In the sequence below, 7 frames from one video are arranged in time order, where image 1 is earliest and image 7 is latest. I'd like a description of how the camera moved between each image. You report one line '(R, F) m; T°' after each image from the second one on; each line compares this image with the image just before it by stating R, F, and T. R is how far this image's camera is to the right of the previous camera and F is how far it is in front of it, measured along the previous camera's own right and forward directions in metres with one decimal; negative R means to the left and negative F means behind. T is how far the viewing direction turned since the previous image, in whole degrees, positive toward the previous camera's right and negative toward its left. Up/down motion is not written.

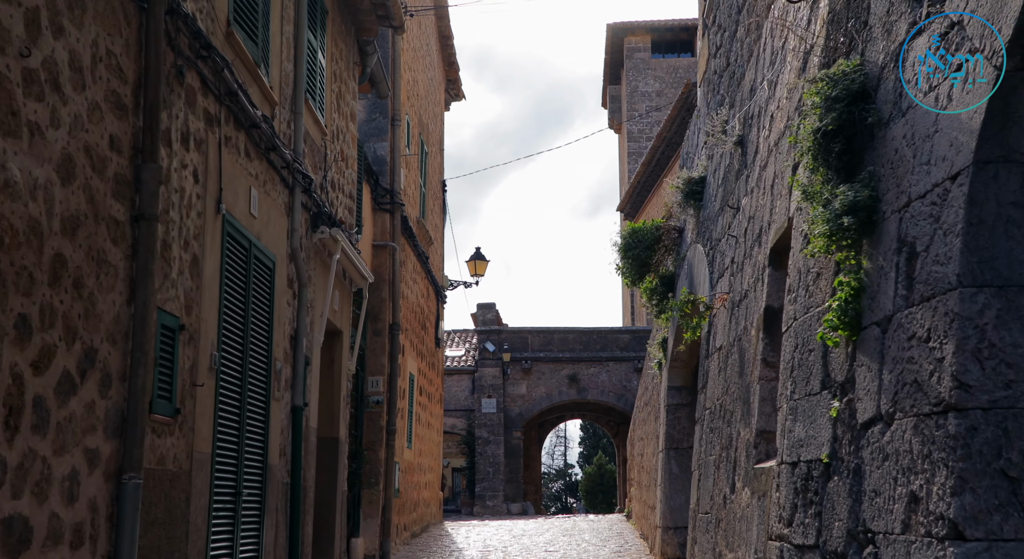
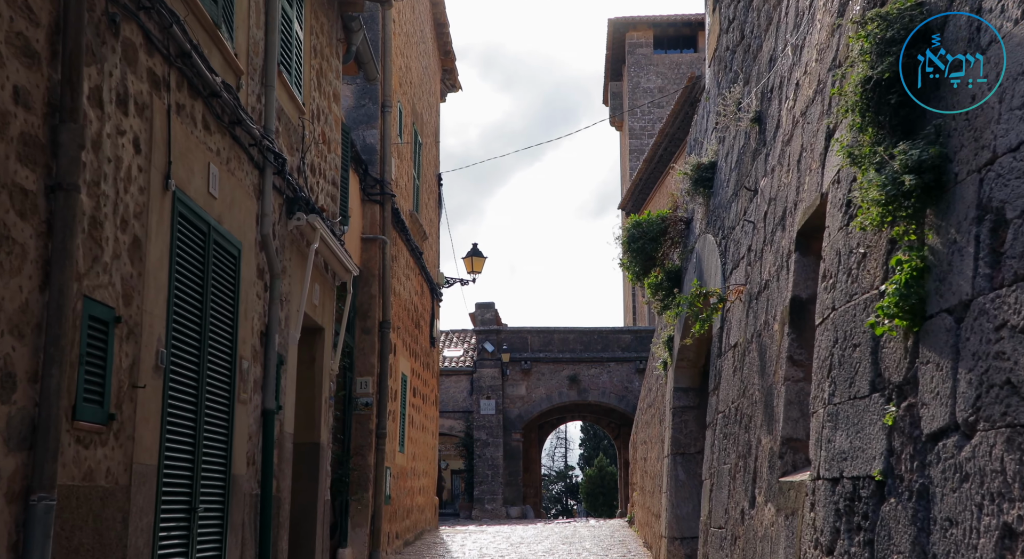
(0.0, +0.7) m; 0°
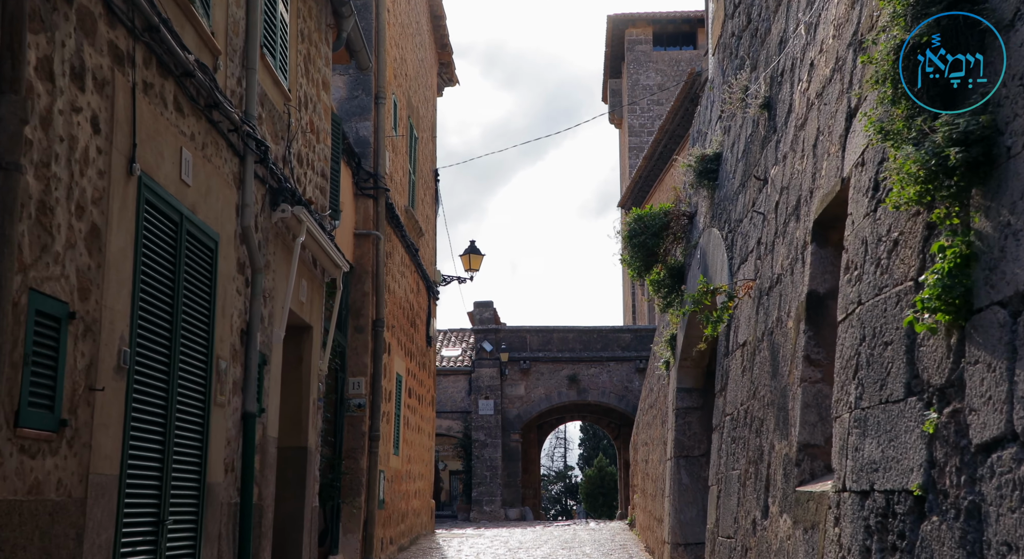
(0.0, +0.4) m; 0°
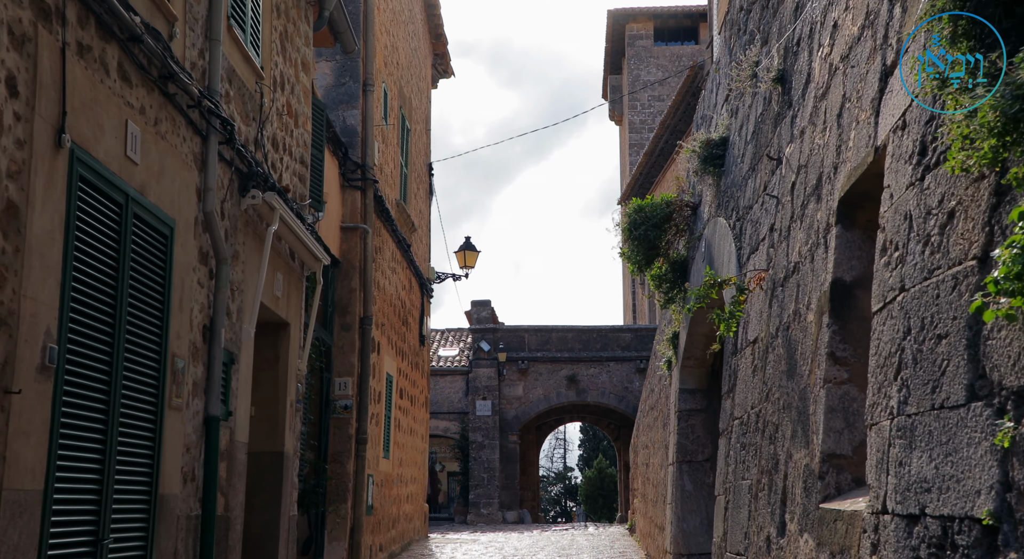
(+0.1, +0.6) m; 0°
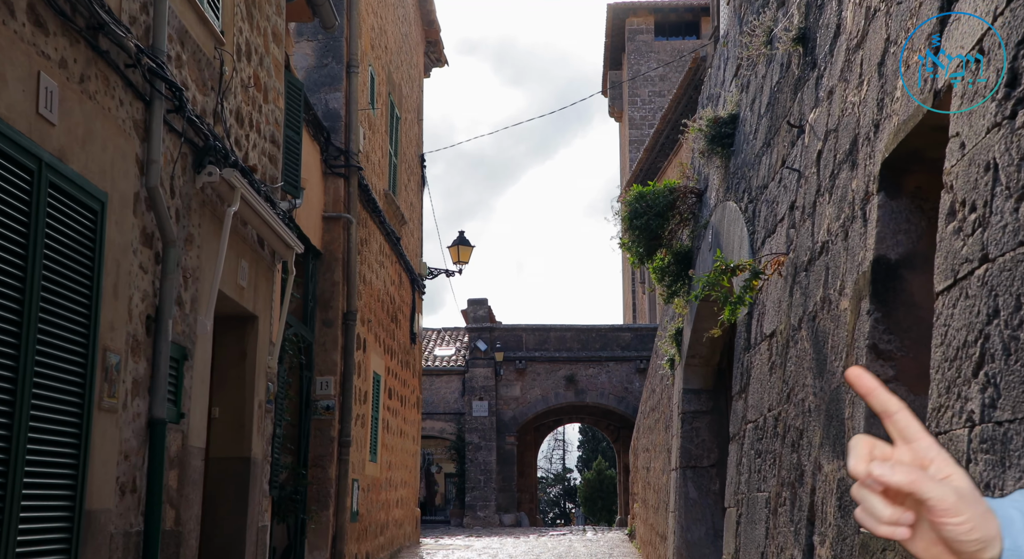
(+0.1, +0.7) m; 0°
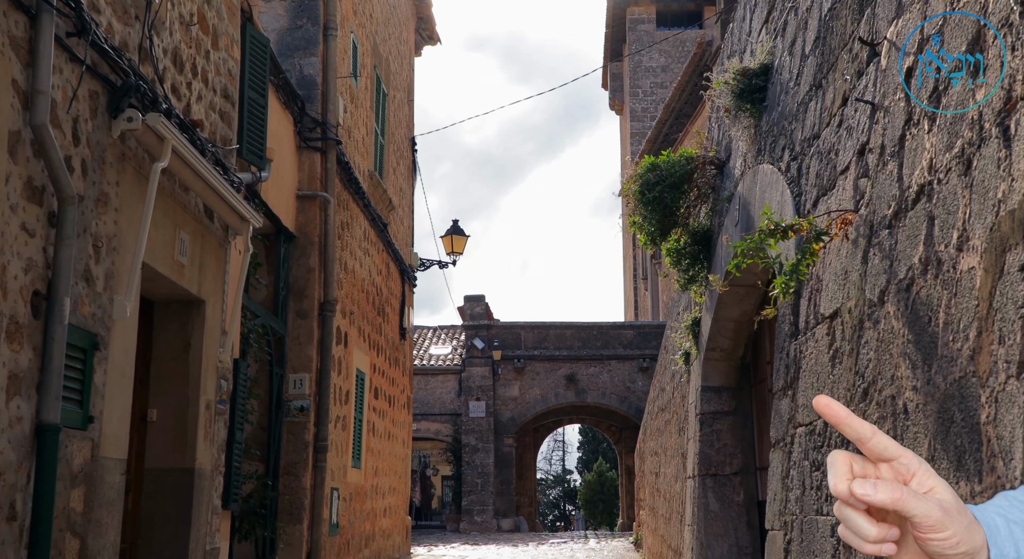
(0.0, +1.2) m; 0°
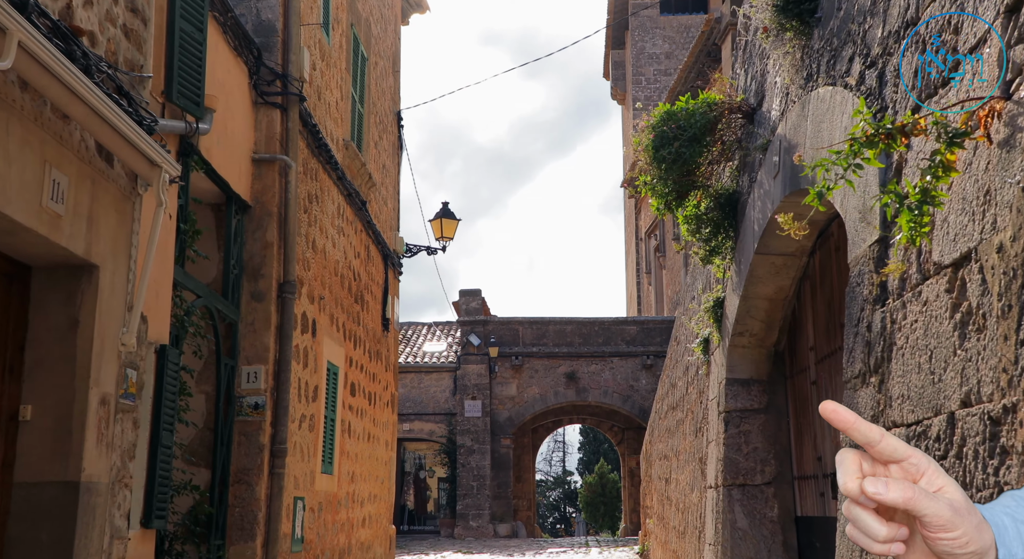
(+0.1, +1.4) m; 0°
